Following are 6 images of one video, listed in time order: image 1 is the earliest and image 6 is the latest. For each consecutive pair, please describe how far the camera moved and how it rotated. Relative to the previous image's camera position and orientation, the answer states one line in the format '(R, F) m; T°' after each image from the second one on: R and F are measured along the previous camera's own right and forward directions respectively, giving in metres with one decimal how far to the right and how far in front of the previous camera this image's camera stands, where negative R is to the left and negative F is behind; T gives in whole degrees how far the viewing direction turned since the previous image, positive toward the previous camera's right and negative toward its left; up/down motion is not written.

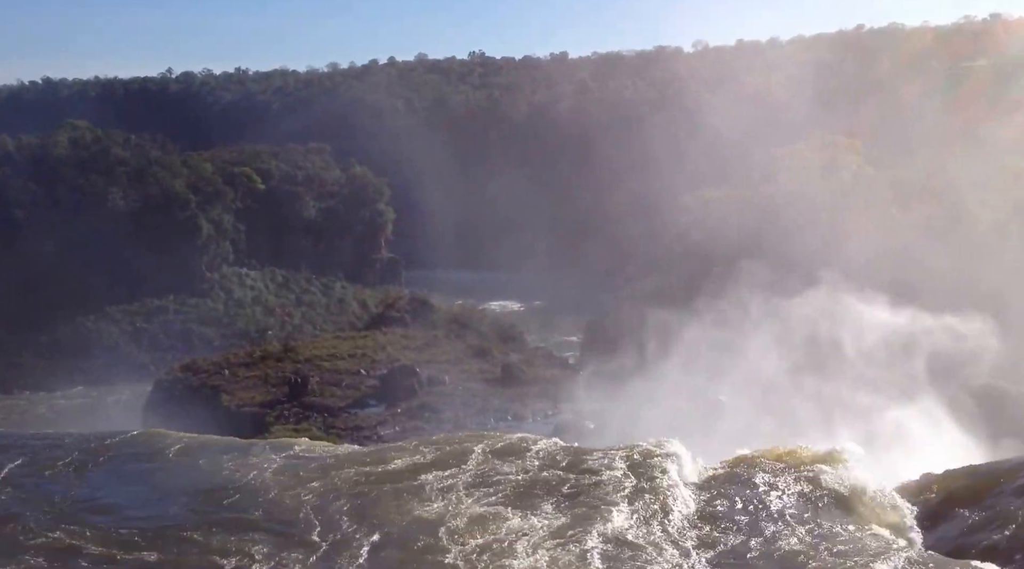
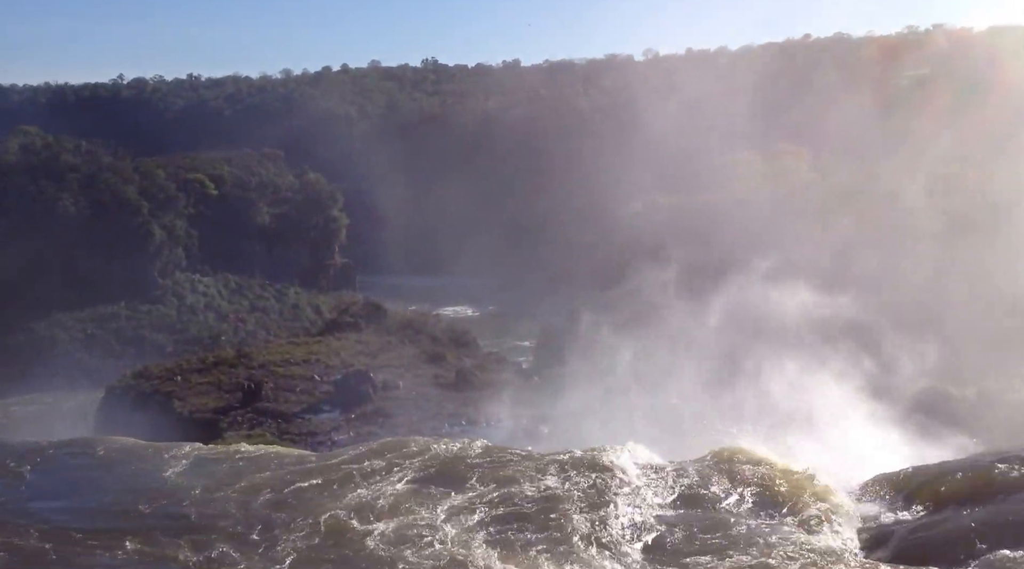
(+0.2, -0.2) m; +2°
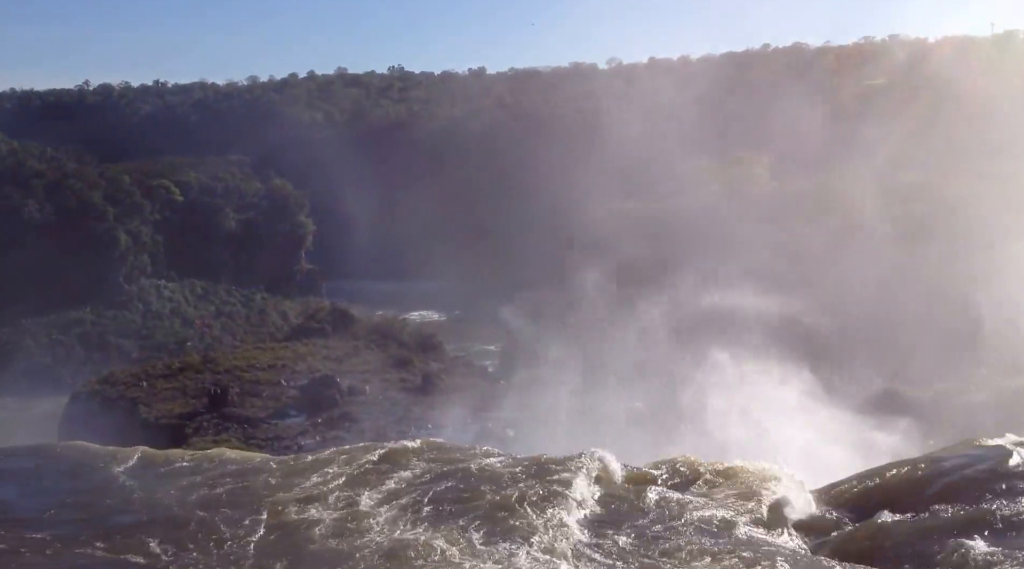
(0.0, -0.2) m; +2°
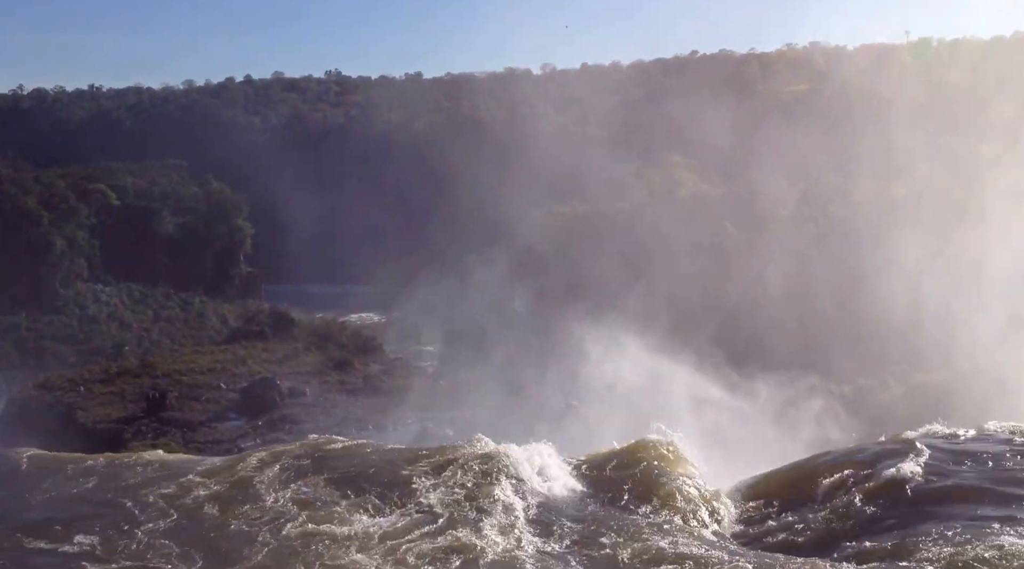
(0.0, -0.4) m; +3°
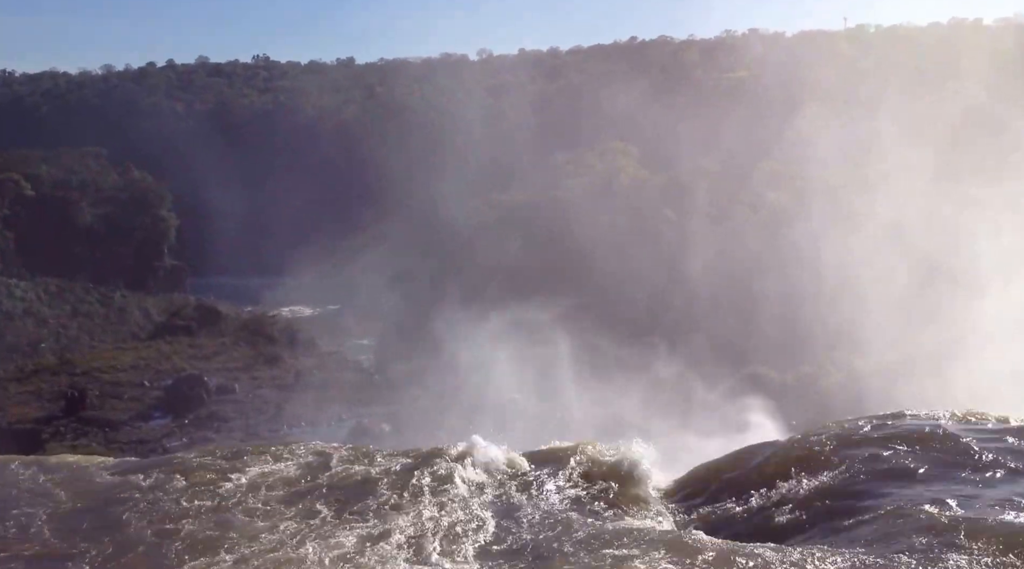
(-0.2, +0.6) m; +3°
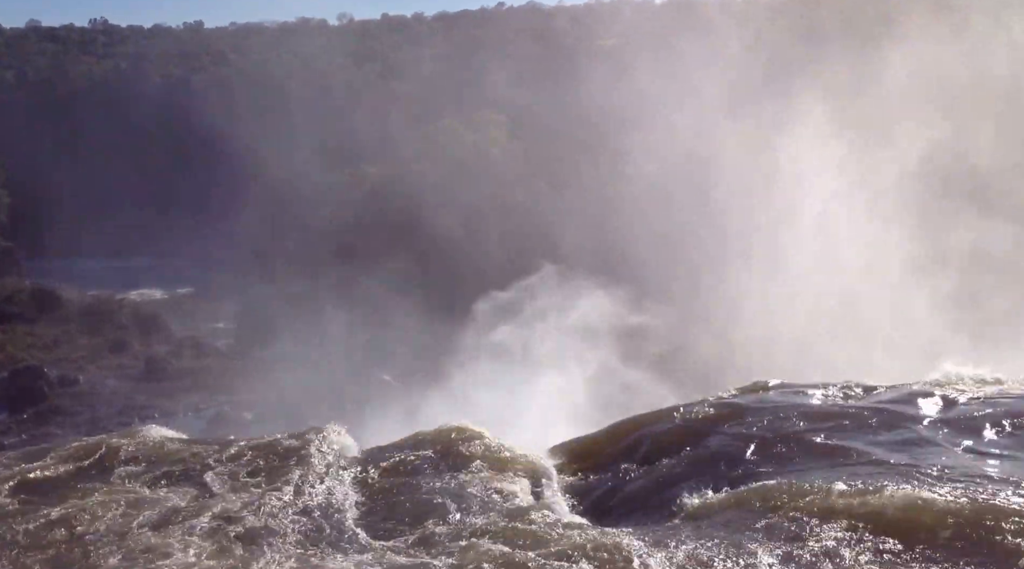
(+3.6, +1.6) m; -10°
